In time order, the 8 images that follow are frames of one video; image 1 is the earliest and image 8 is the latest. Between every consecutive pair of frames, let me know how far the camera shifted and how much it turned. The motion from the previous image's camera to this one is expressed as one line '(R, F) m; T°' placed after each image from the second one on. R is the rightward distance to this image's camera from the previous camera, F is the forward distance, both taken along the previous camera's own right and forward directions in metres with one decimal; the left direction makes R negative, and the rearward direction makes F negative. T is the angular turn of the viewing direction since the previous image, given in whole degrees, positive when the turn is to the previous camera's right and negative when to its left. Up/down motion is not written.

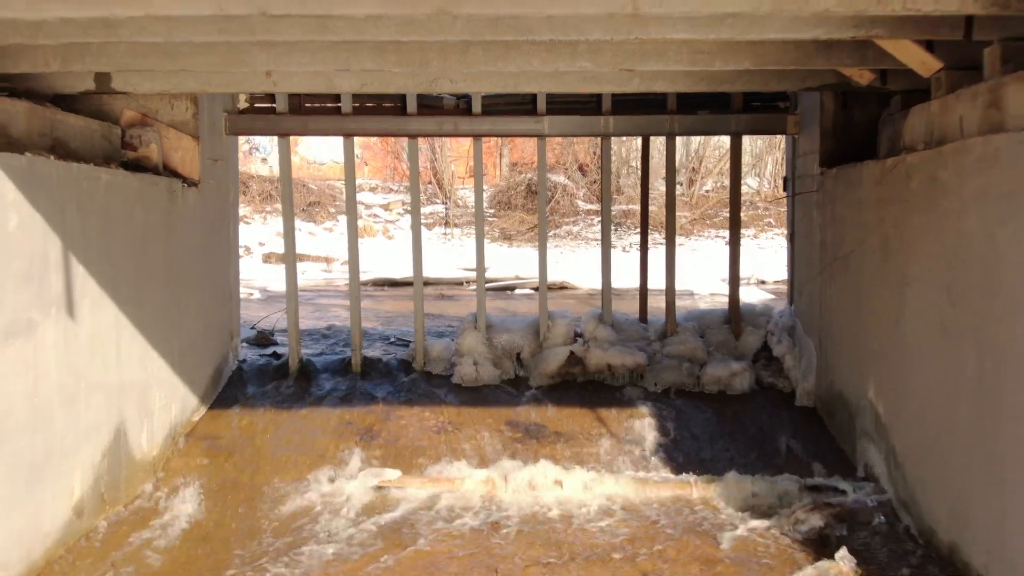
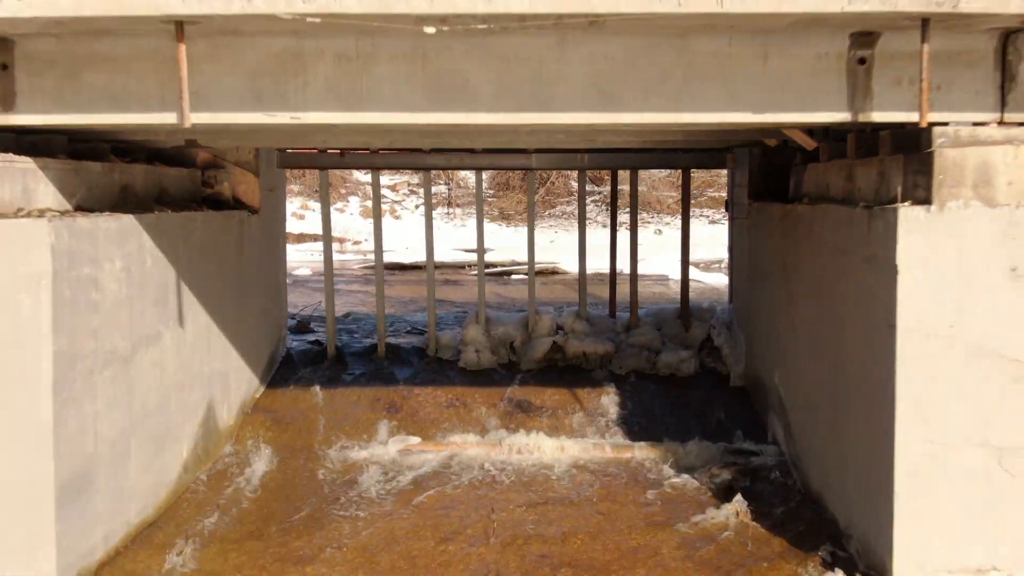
(0.0, -2.3) m; 0°
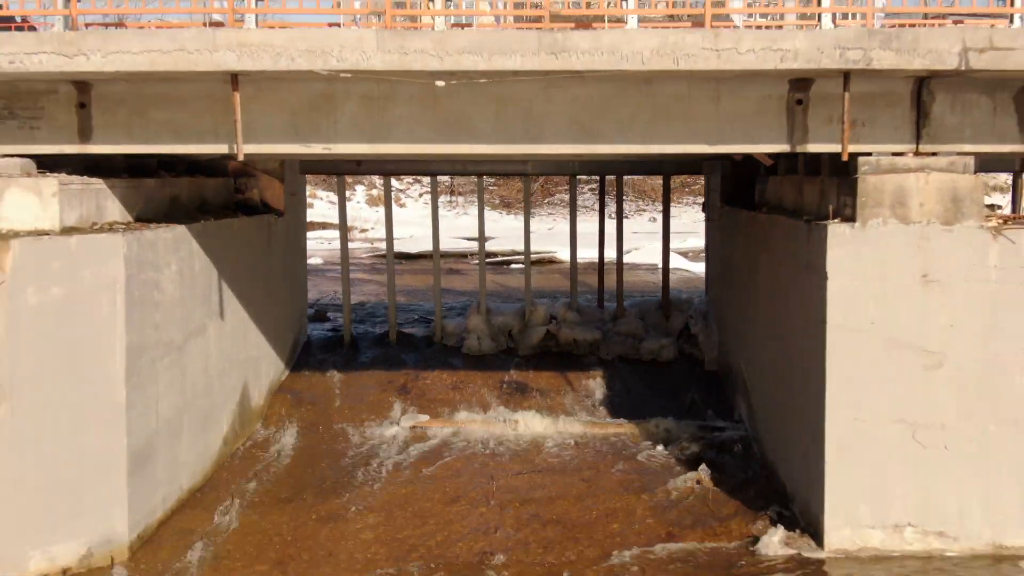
(0.0, -1.3) m; 0°
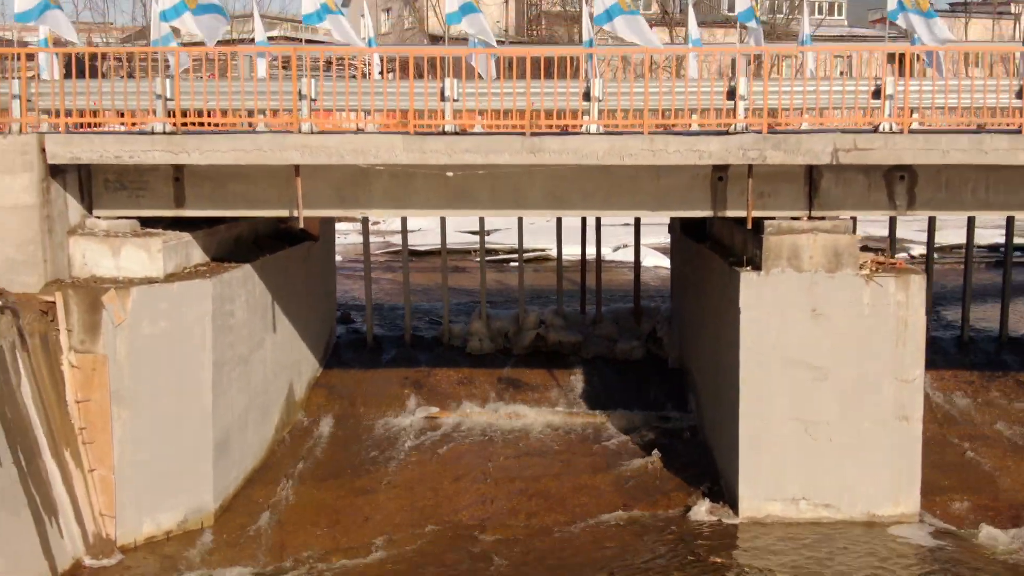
(+0.1, -2.5) m; 0°
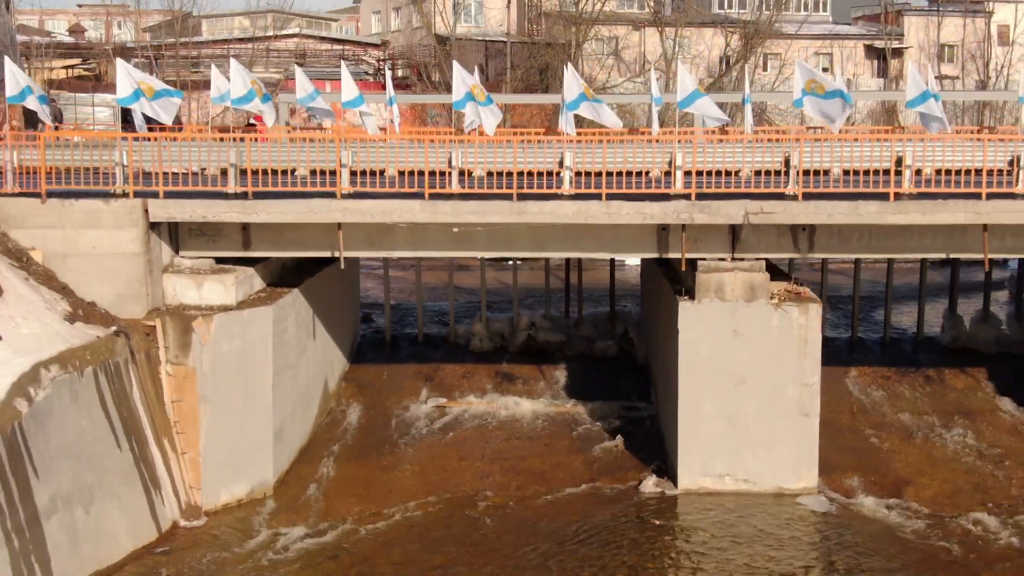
(+0.1, -3.0) m; 0°
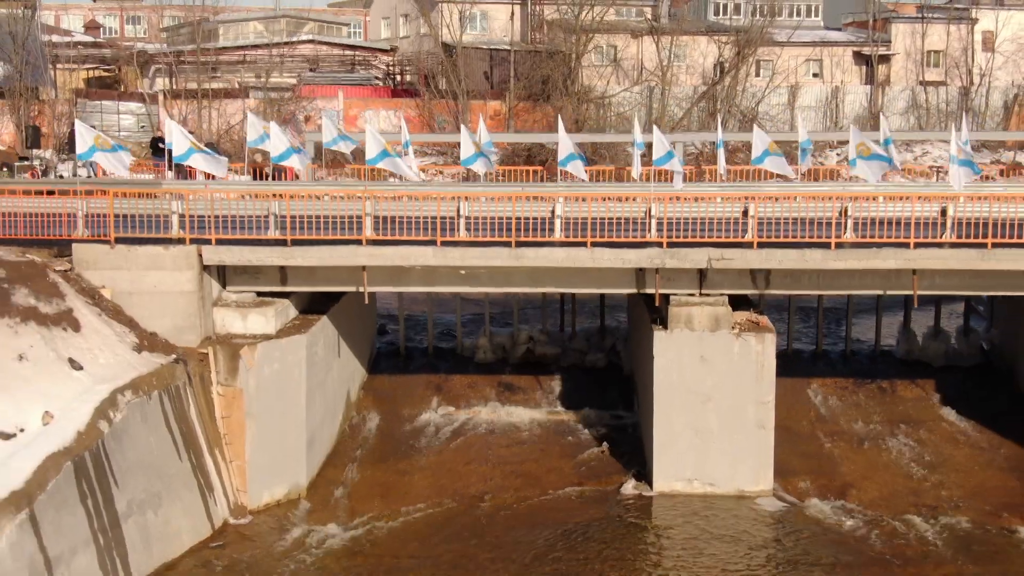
(+0.1, -2.2) m; 0°
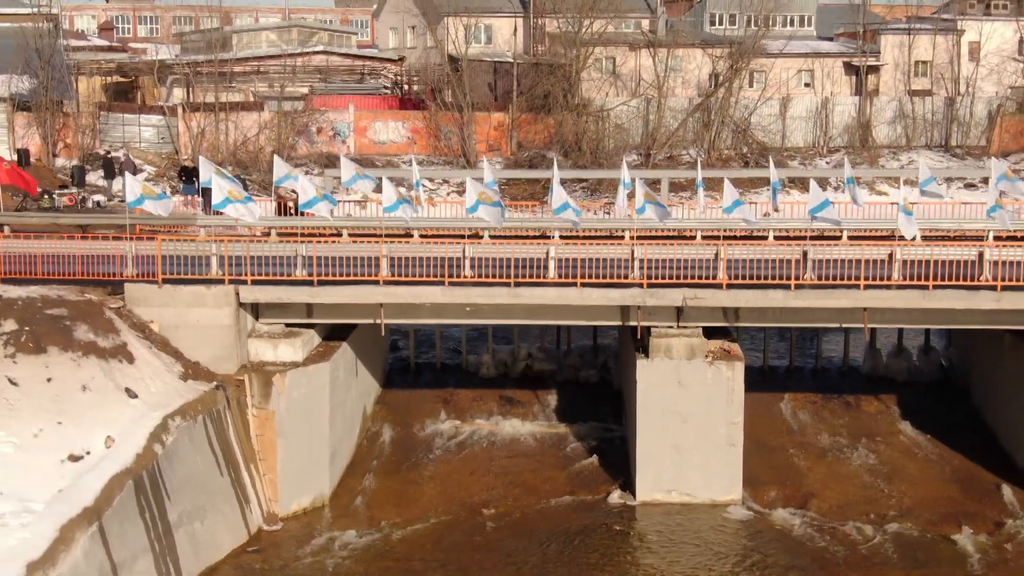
(+0.1, -2.0) m; 0°
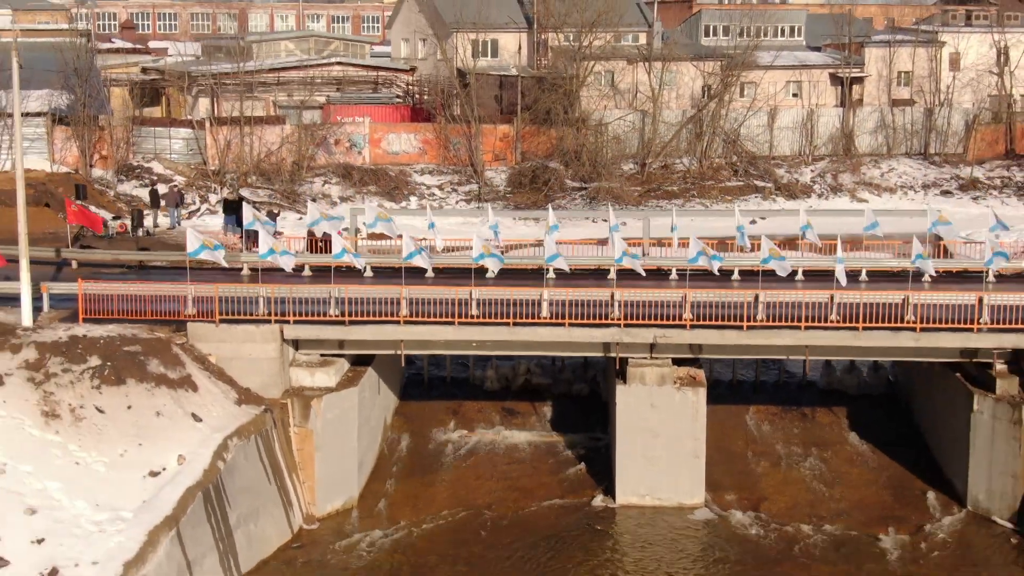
(+0.1, -3.3) m; 0°
